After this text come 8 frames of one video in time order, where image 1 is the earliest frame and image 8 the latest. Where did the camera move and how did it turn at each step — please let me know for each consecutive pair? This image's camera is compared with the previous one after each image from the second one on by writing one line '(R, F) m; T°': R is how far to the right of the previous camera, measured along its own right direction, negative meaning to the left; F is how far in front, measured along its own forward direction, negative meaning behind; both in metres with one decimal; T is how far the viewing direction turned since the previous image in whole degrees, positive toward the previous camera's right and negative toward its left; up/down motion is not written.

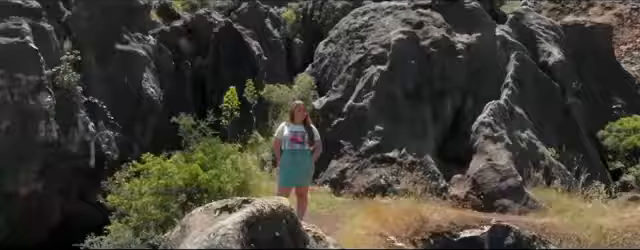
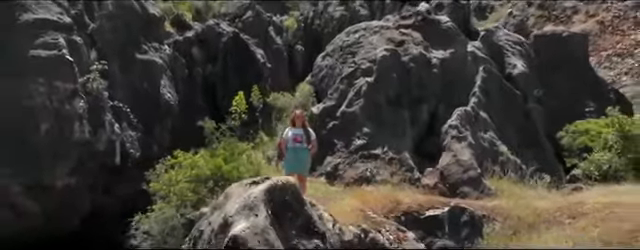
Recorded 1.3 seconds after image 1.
(+0.1, -2.2) m; 0°
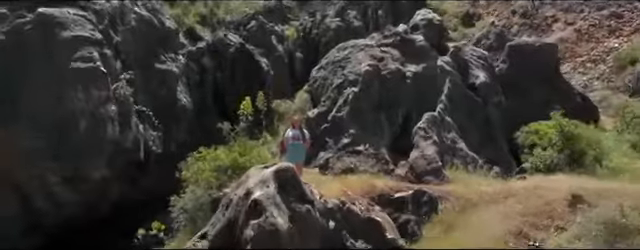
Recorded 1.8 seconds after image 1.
(+0.3, -3.0) m; 0°
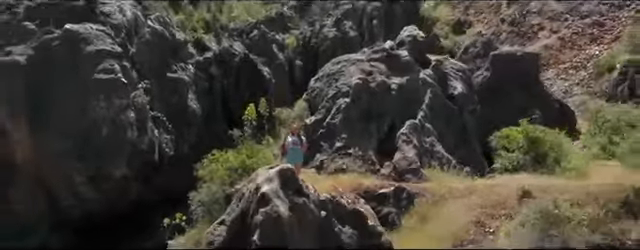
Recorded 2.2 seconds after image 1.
(+0.3, -2.4) m; 0°
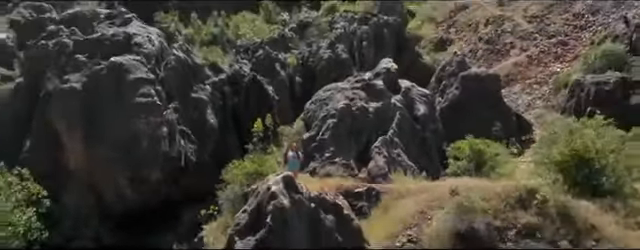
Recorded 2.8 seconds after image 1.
(+0.6, -5.6) m; 0°
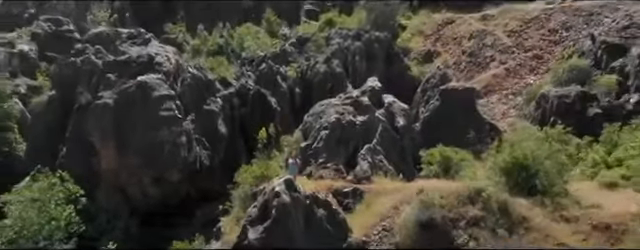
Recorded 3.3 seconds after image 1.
(+0.5, -4.8) m; 0°
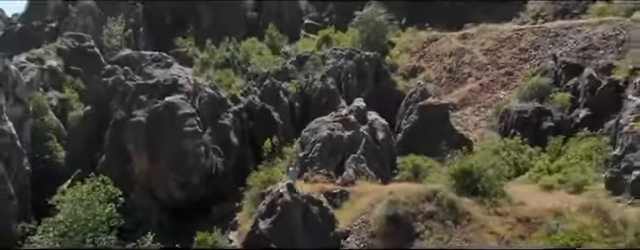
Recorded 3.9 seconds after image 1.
(+0.7, -7.0) m; 0°
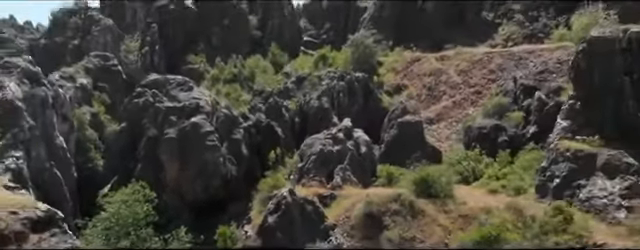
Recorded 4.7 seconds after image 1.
(+0.9, -9.7) m; 0°
